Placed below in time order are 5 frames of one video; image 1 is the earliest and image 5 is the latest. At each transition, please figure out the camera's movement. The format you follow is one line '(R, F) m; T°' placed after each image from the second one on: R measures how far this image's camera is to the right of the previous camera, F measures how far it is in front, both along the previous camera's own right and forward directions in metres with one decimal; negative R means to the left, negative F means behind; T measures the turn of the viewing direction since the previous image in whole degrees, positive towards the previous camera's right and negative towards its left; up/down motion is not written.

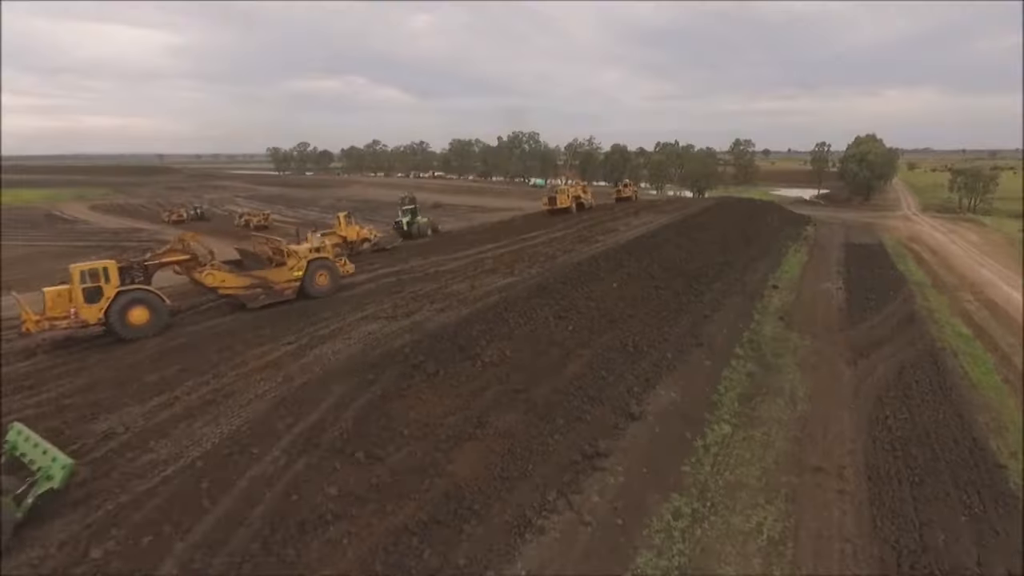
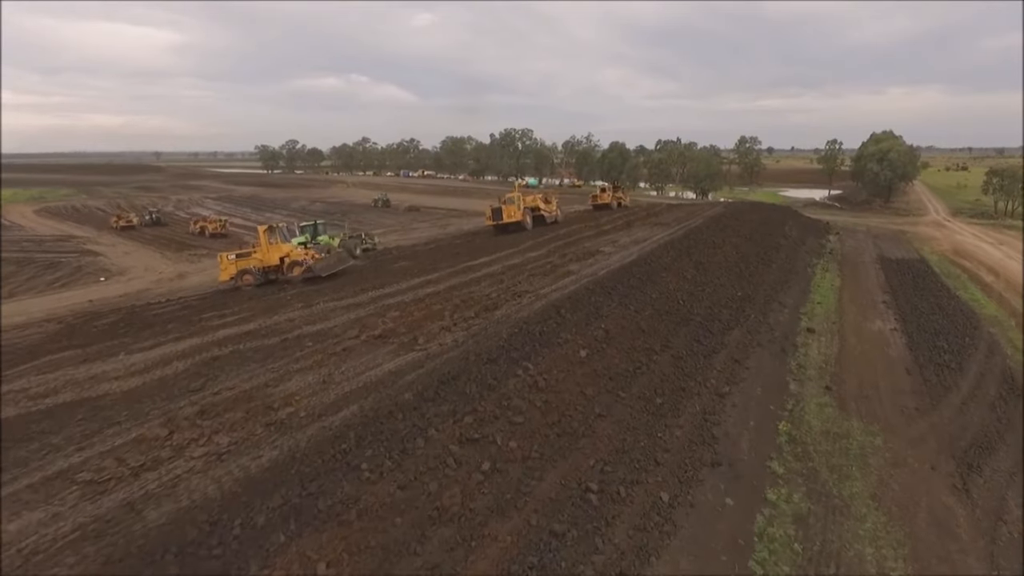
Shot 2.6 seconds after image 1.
(+1.4, +5.0) m; 0°
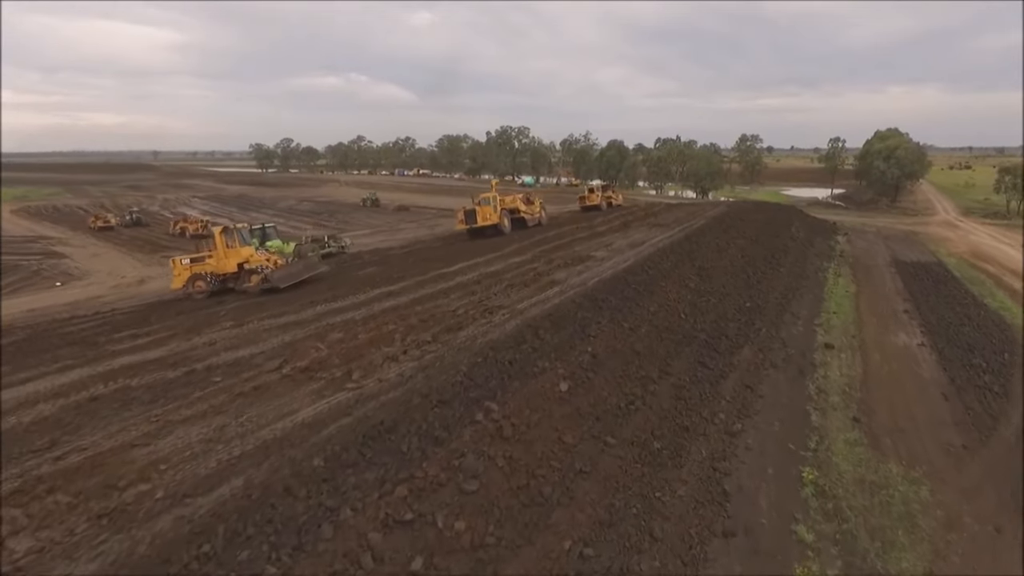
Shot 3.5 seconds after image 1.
(+0.4, +1.7) m; 0°
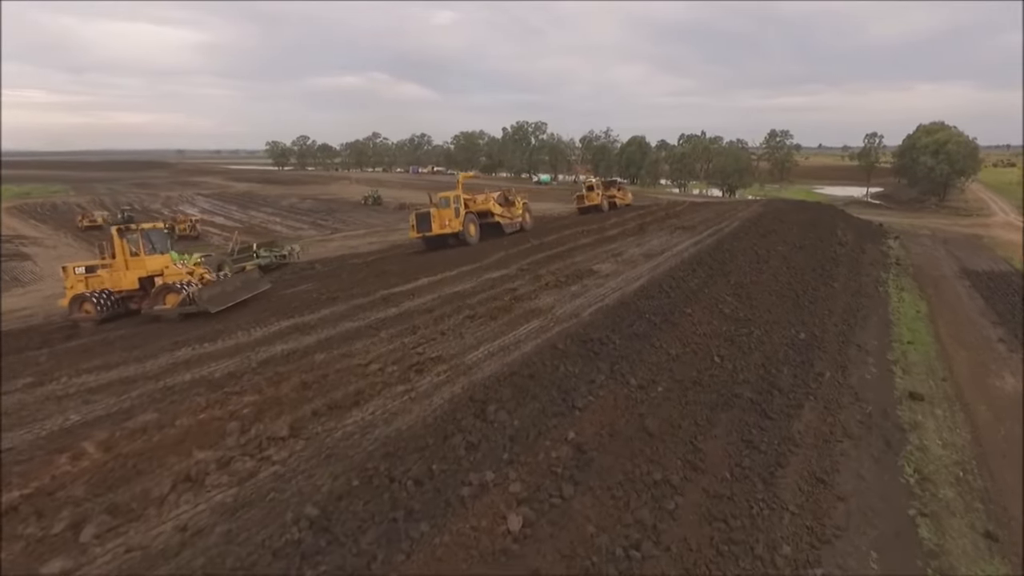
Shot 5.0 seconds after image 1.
(+0.8, +3.3) m; -2°
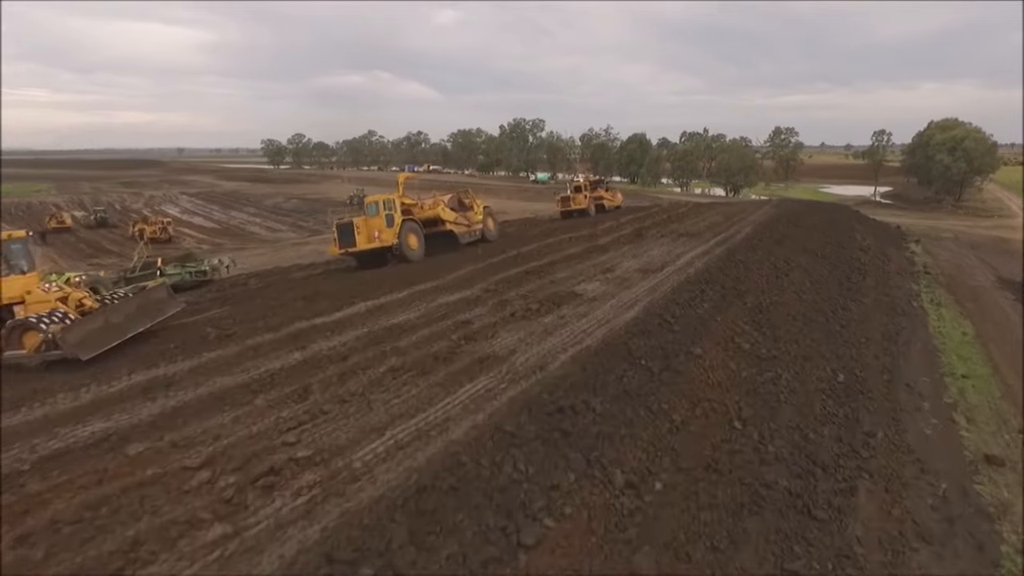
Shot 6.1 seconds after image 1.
(+0.6, +2.2) m; 0°
